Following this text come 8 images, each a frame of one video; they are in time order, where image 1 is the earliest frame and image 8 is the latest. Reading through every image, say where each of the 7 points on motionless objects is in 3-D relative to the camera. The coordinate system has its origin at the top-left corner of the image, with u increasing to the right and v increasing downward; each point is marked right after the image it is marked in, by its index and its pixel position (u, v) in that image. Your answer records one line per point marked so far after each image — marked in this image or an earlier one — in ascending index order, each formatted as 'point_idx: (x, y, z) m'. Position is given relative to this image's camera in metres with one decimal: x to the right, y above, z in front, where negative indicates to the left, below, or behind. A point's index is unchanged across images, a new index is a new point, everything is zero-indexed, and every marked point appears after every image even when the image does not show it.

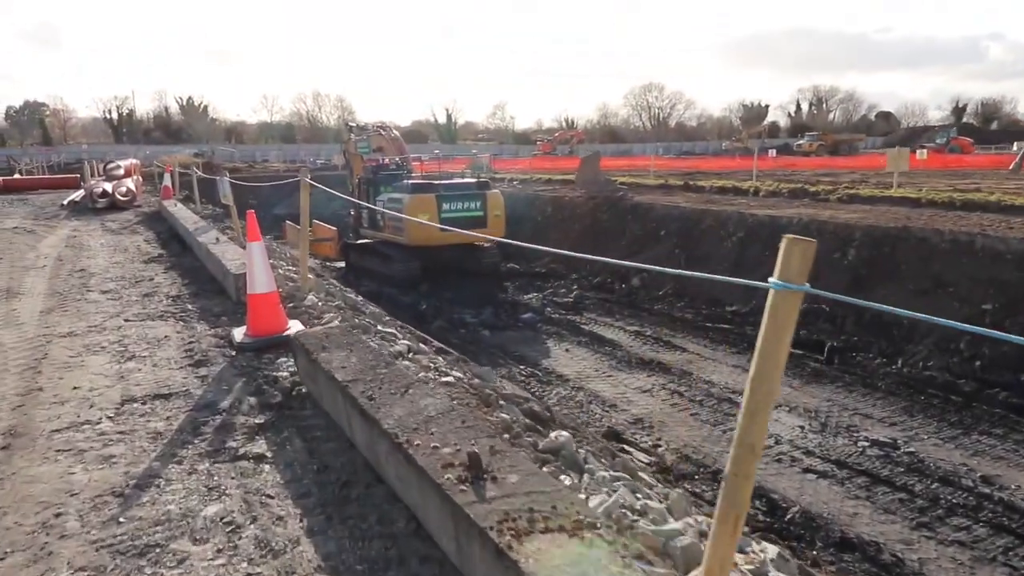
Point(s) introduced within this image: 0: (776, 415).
0: (+2.7, -1.3, +7.6) m
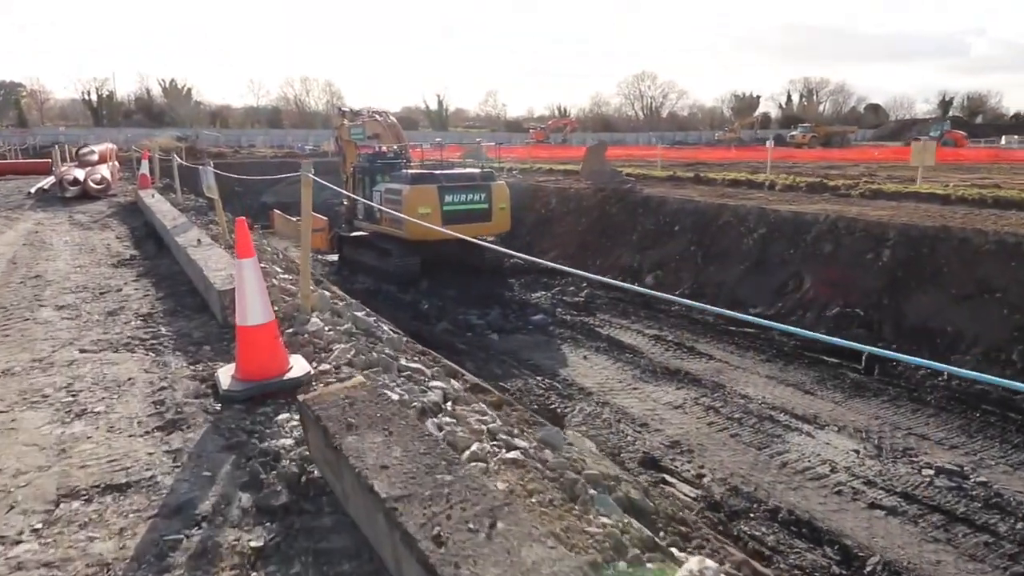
0: (+2.9, -1.4, +6.8) m
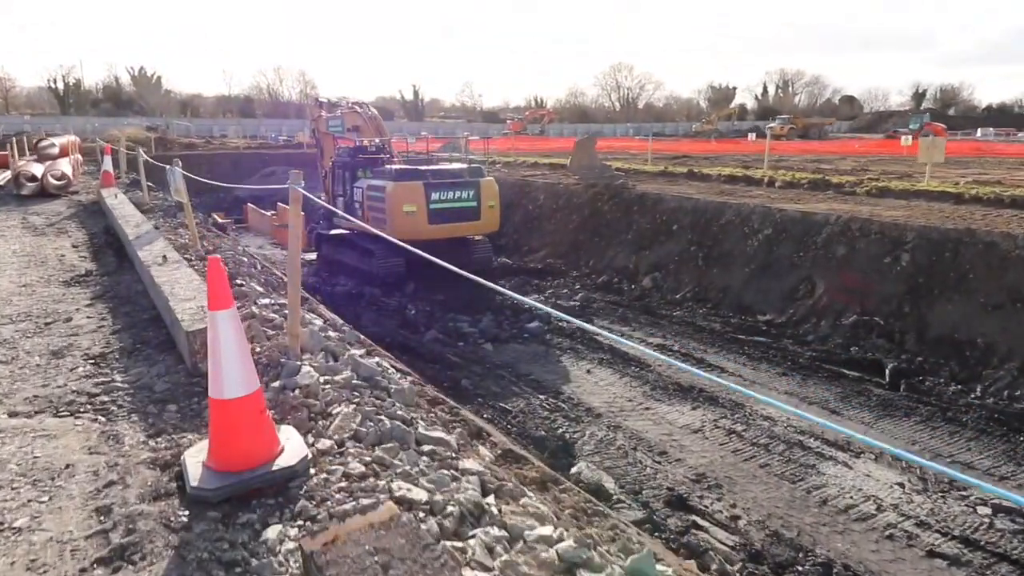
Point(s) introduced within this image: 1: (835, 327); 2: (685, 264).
0: (+3.0, -1.5, +6.2) m
1: (+4.2, -0.5, +9.5) m
2: (+2.9, +0.4, +12.2) m
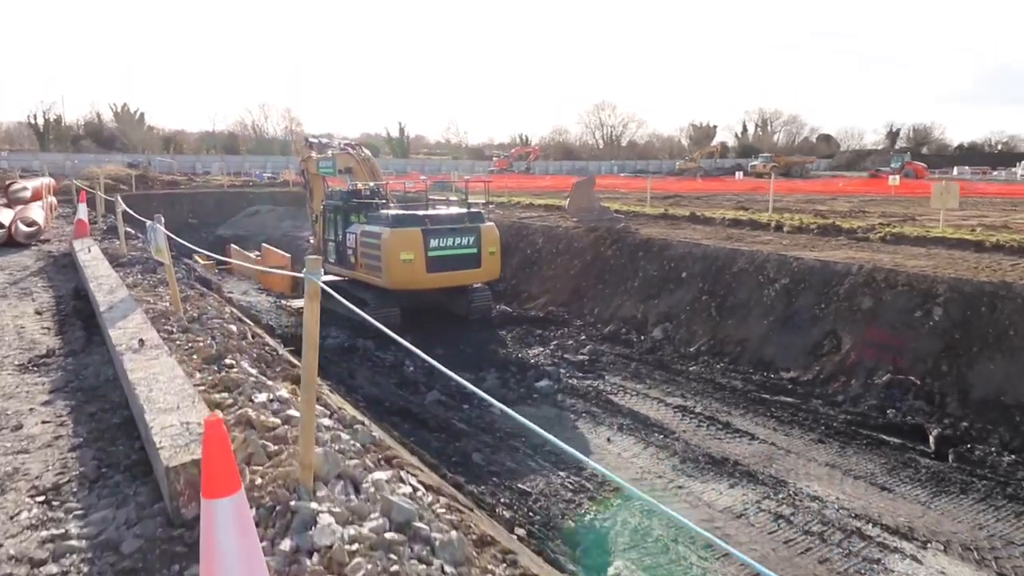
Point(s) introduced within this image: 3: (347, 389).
0: (+3.2, -2.1, +5.5) m
1: (+4.3, -1.2, +8.9) m
2: (+2.9, -0.4, +11.6) m
3: (-2.1, -1.3, +9.4) m
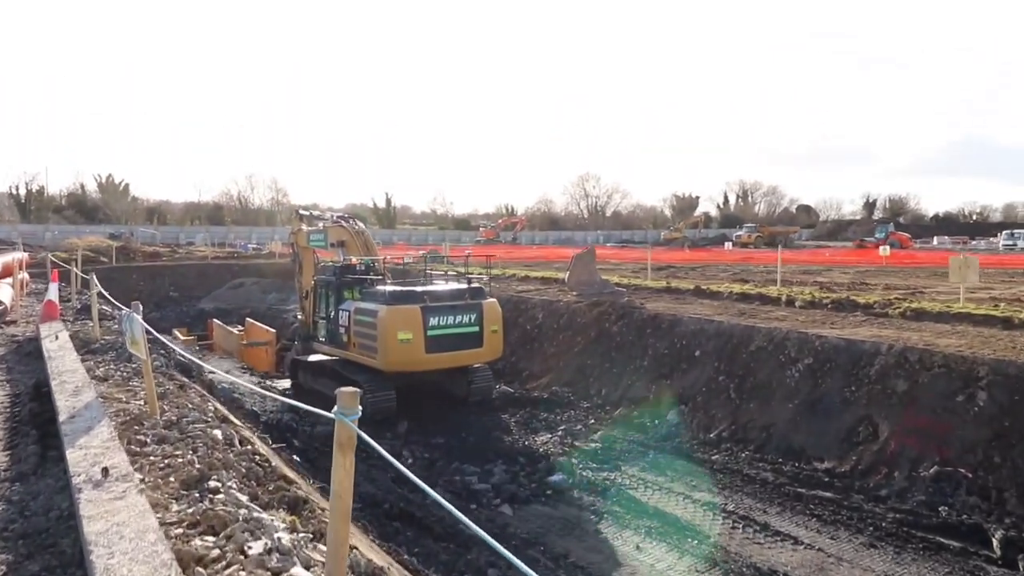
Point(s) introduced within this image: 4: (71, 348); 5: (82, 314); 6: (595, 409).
0: (+3.4, -2.7, +4.7) m
1: (+4.4, -2.1, +8.1) m
2: (+3.0, -1.6, +10.9) m
3: (-2.0, -2.3, +8.4) m
4: (-5.2, -0.8, +8.7) m
5: (-7.9, -0.5, +13.5) m
6: (+1.4, -2.0, +12.1) m
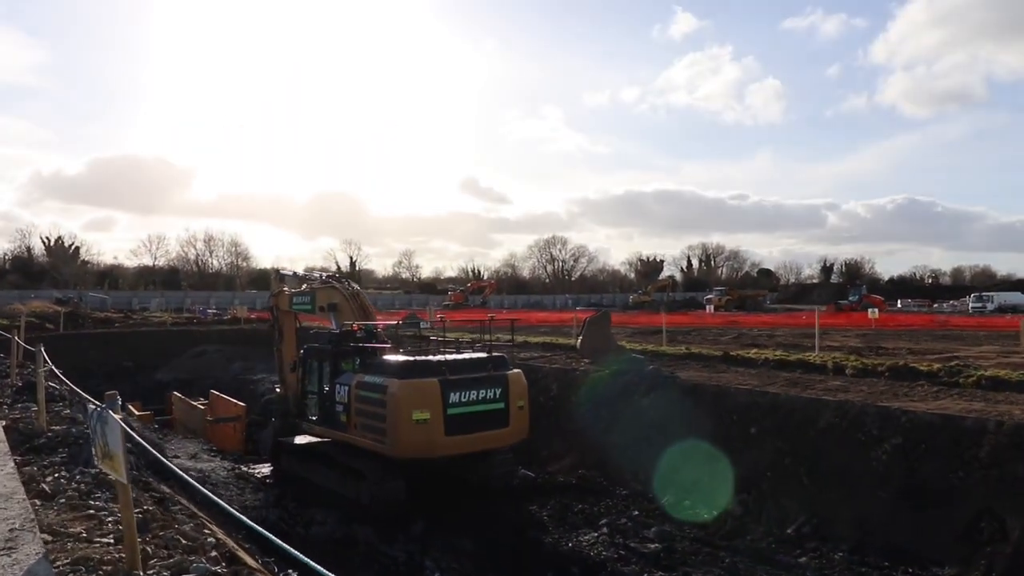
0: (+4.2, -3.0, +3.1) m
1: (+5.0, -2.7, +6.6) m
2: (+3.5, -2.5, +9.3) m
3: (-1.4, -3.0, +6.6) m
4: (-4.6, -1.5, +6.7) m
5: (-7.6, -1.6, +11.4) m
6: (+1.8, -3.0, +10.4) m
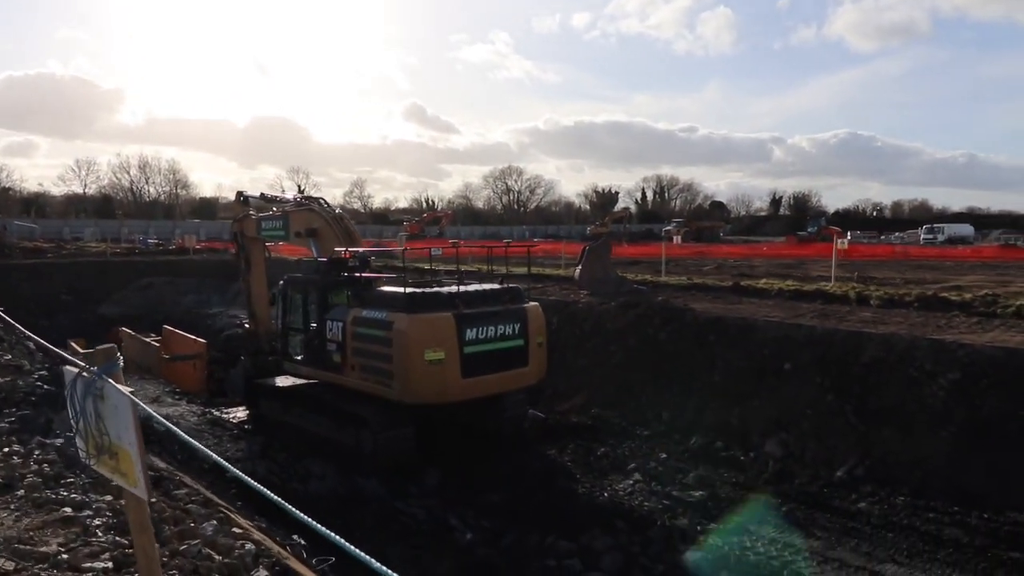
0: (+4.9, -2.7, +2.5) m
1: (+5.5, -2.1, +6.1) m
2: (+3.7, -1.6, +8.6) m
3: (-0.9, -2.3, +5.6) m
4: (-4.2, -0.9, +5.4) m
5: (-7.5, -0.6, +9.8) m
6: (+1.9, -2.0, +9.6) m
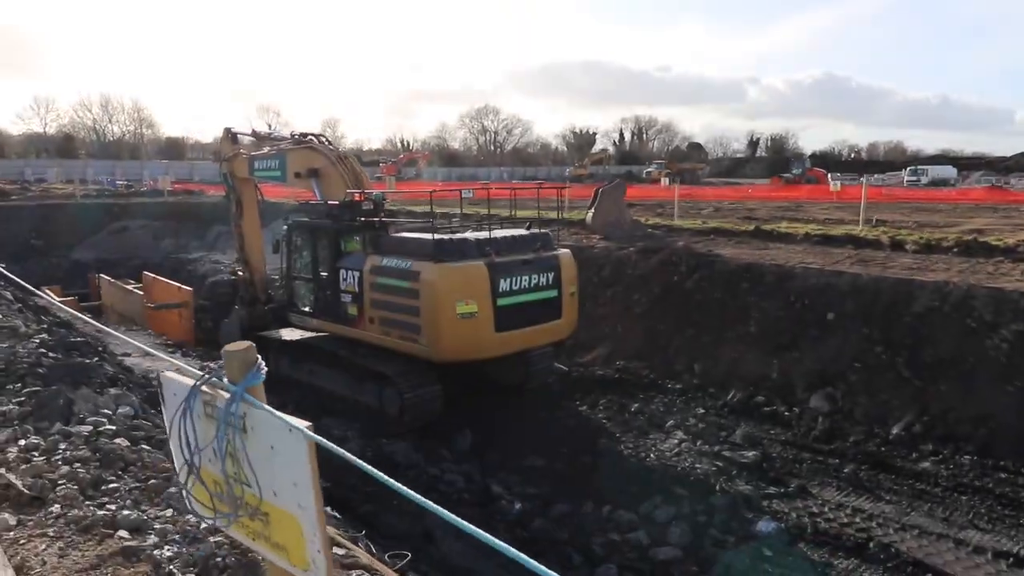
0: (+5.5, -2.5, +2.2) m
1: (+6.0, -1.7, +5.7) m
2: (+4.1, -1.0, +8.1) m
3: (-0.4, -2.0, +5.0) m
4: (-3.7, -0.5, +4.6) m
5: (-7.1, +0.1, +8.9) m
6: (+2.3, -1.3, +9.1) m
